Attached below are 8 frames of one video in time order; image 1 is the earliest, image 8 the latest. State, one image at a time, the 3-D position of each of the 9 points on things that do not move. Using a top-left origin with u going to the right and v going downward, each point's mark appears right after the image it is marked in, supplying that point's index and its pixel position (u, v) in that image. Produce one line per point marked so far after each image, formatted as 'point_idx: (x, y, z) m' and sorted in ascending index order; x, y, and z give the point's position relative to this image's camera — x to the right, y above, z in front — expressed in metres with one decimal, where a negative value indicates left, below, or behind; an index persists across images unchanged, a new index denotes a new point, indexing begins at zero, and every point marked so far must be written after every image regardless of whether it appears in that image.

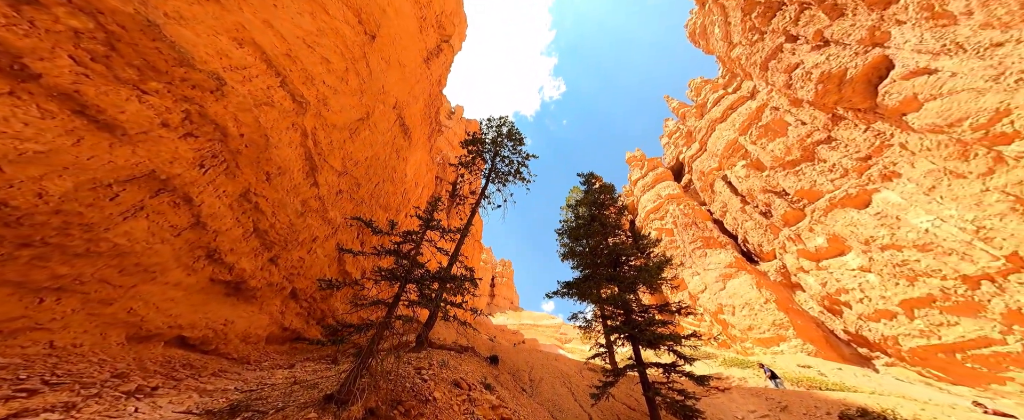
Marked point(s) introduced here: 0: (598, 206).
0: (+5.4, +0.1, +16.5) m
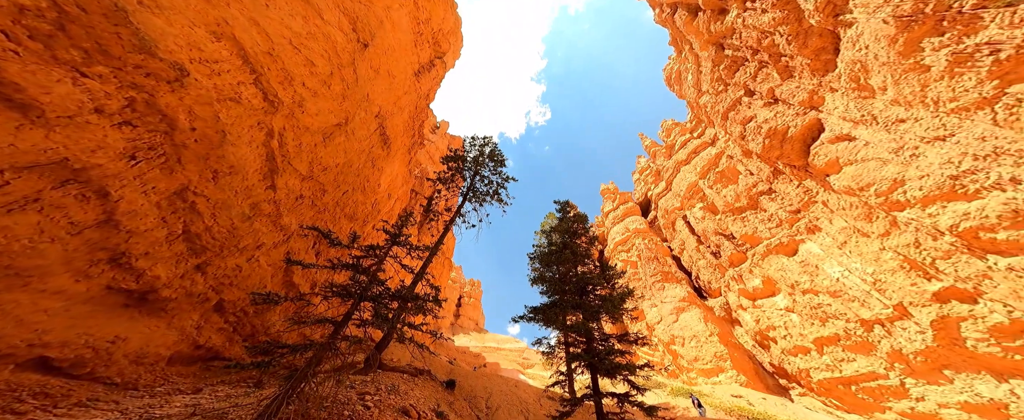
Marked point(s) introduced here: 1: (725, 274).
0: (+3.7, -1.5, +16.9) m
1: (+15.0, -4.7, +20.3) m
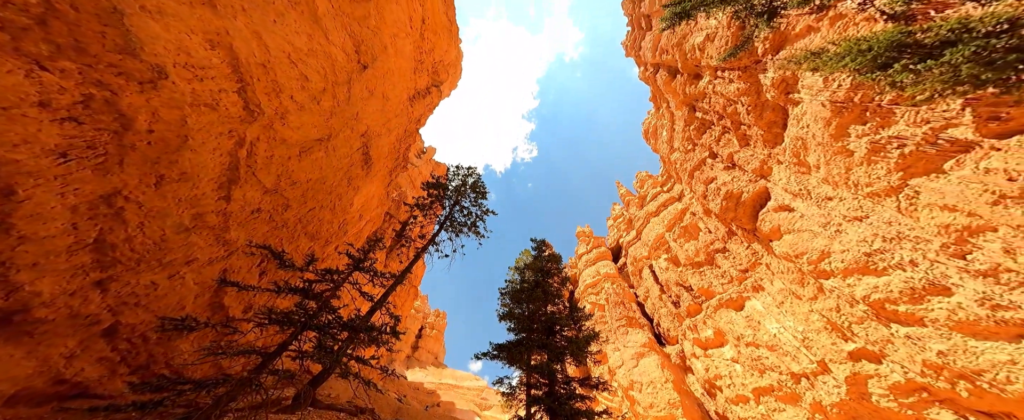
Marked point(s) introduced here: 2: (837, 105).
0: (+2.0, -3.8, +16.9) m
1: (+12.8, -8.3, +20.4) m
2: (+13.7, +4.4, +11.3) m
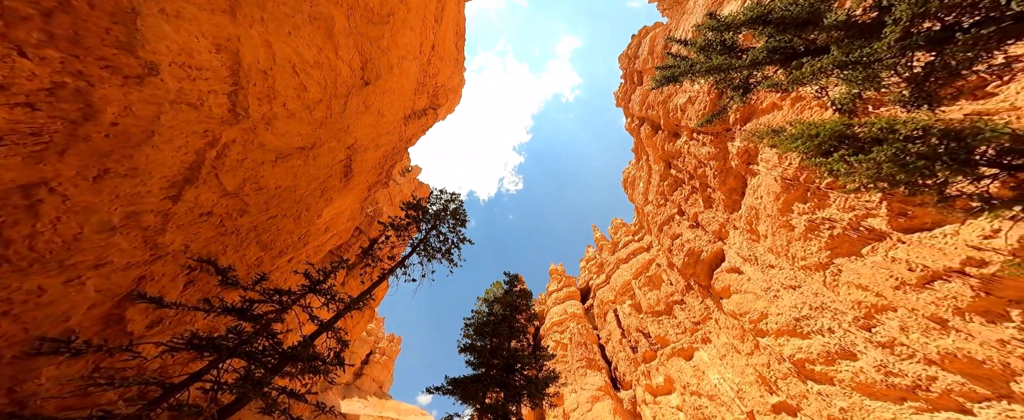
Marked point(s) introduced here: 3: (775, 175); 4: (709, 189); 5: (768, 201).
0: (-0.1, -5.9, +16.7) m
1: (+9.8, -11.9, +20.1) m
2: (+12.7, +1.4, +12.4) m
3: (+12.7, +1.8, +13.0) m
4: (+13.4, +1.5, +18.0) m
5: (+12.6, +0.5, +13.2) m
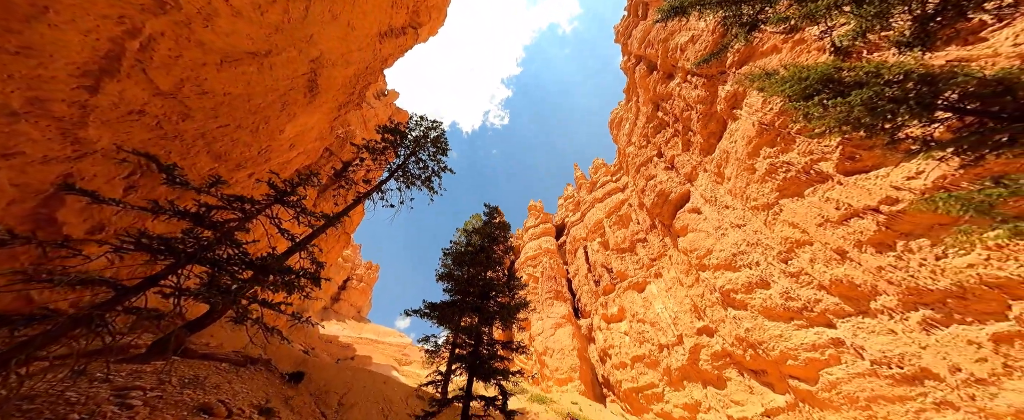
0: (-1.7, -1.8, +17.4) m
1: (+7.9, -7.4, +22.5) m
2: (+11.7, +3.9, +12.4) m
3: (+11.7, +4.4, +12.9) m
4: (+12.1, +5.2, +17.9) m
5: (+11.5, +3.3, +13.4) m
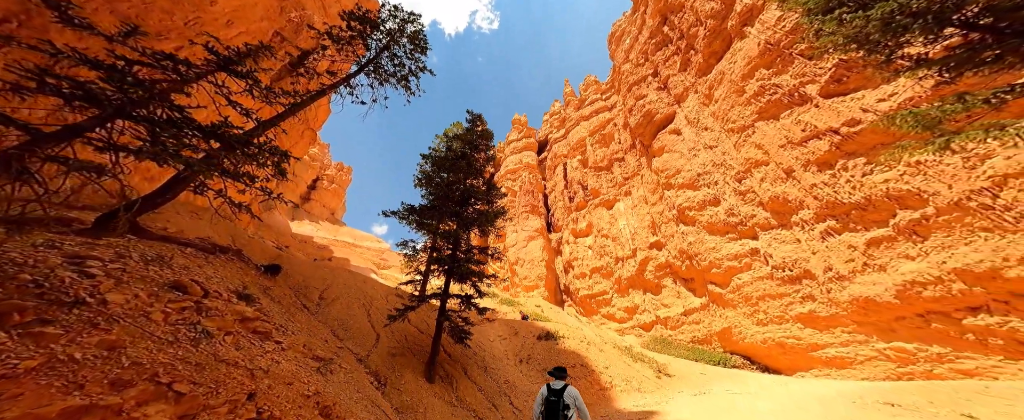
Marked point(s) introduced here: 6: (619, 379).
0: (-3.0, +3.8, +17.0) m
1: (+5.9, -0.9, +23.9) m
2: (+11.0, +7.0, +11.4) m
3: (+11.0, +7.6, +11.7) m
4: (+11.3, +9.7, +16.4) m
5: (+10.7, +6.6, +12.5) m
6: (+4.6, -7.4, +11.4) m
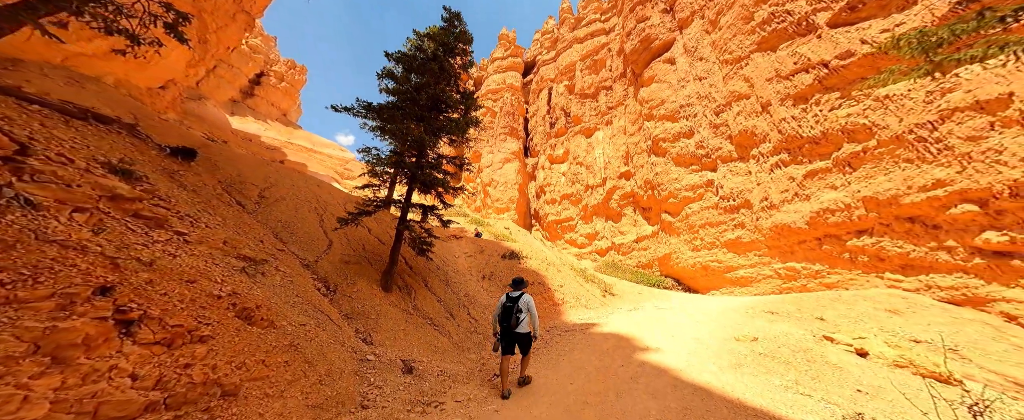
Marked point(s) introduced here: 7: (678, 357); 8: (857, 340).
0: (-3.9, +8.7, +14.8) m
1: (+3.9, +5.4, +23.6) m
2: (+10.7, +9.1, +10.0) m
3: (+10.8, +9.8, +10.2) m
4: (+10.9, +13.0, +14.1) m
5: (+10.3, +9.1, +11.1) m
6: (+2.8, -4.1, +13.1) m
7: (+3.7, -3.3, +5.7) m
8: (+8.3, -3.1, +6.2) m
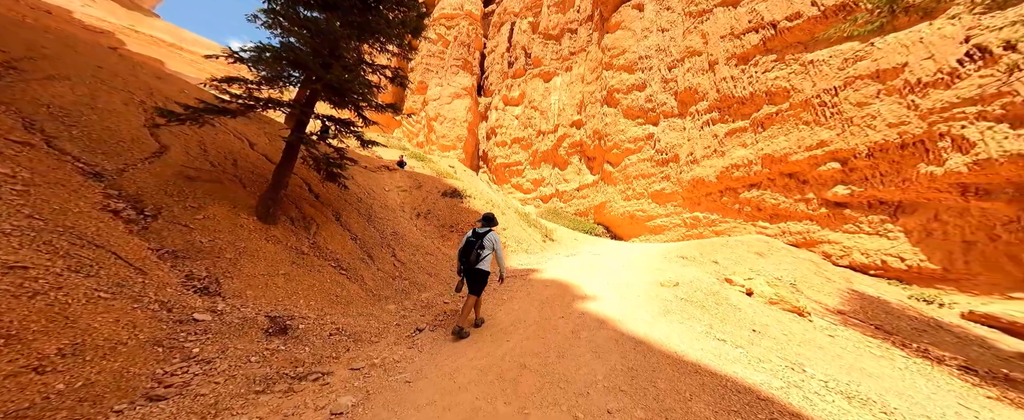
0: (-5.9, +11.6, +11.5) m
1: (-0.2, +9.7, +22.1) m
2: (+9.3, +10.5, +9.8) m
3: (+9.4, +11.2, +9.8) m
4: (+9.1, +15.1, +13.1) m
5: (+8.7, +10.8, +10.8) m
6: (0.0, -1.6, +13.5) m
7: (+2.3, -2.2, +6.4) m
8: (+6.7, -2.1, +7.8) m
